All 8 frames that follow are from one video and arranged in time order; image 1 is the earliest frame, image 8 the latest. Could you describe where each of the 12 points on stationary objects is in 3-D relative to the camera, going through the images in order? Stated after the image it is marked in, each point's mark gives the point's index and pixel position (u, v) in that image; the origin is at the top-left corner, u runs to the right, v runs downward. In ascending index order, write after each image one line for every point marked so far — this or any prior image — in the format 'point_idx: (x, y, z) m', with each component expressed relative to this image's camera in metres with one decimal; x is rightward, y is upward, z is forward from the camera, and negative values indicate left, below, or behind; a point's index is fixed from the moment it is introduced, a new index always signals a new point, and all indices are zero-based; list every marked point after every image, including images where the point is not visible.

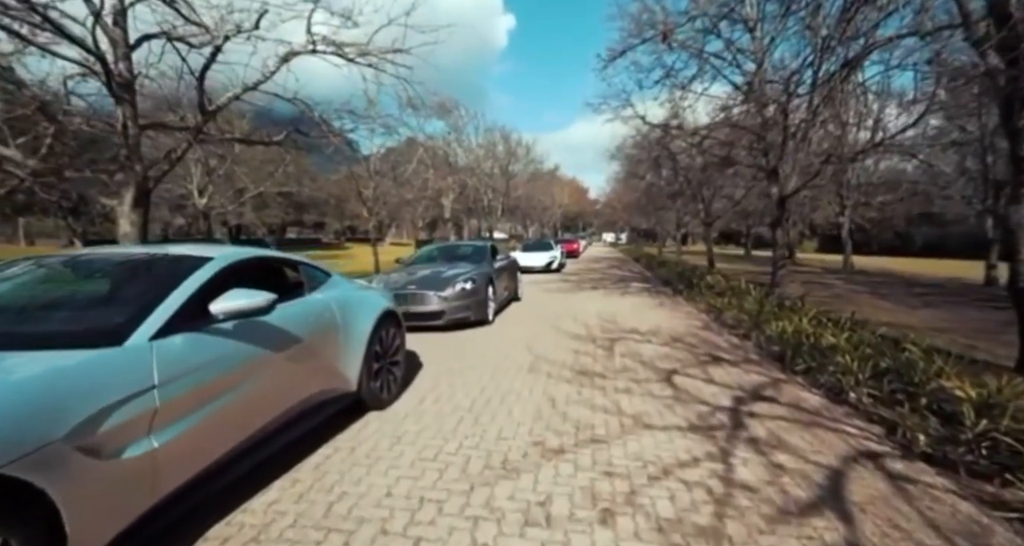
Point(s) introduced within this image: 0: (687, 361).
0: (+1.9, -1.0, +5.0) m
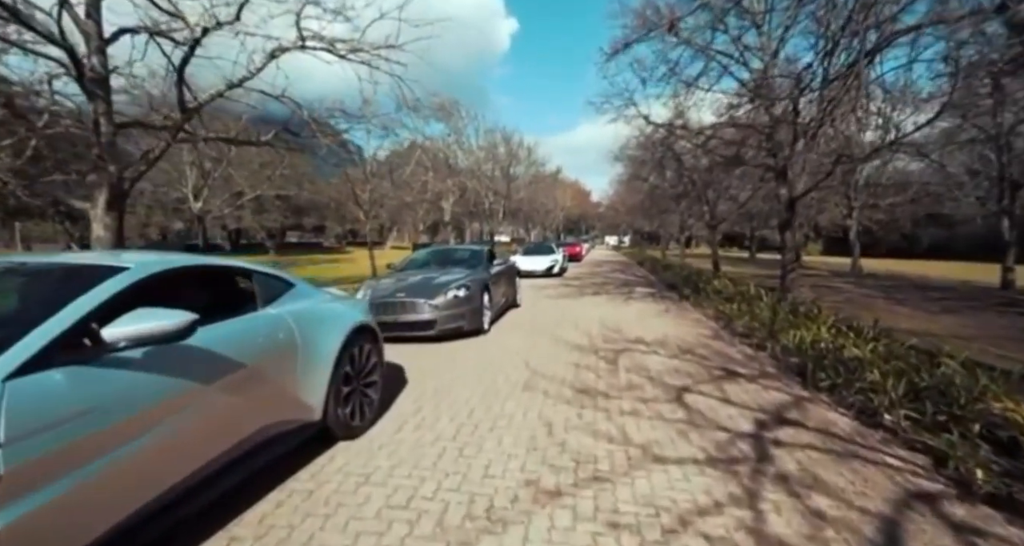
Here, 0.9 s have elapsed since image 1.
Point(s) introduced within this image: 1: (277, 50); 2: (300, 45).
0: (+1.8, -1.0, +4.5) m
1: (-4.3, +4.0, +8.3) m
2: (-3.9, +4.2, +8.5) m
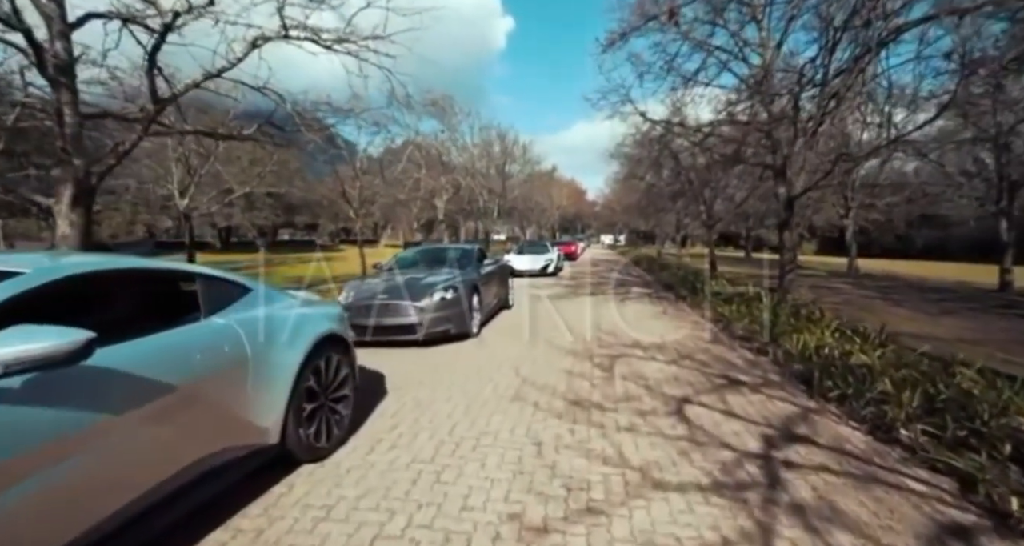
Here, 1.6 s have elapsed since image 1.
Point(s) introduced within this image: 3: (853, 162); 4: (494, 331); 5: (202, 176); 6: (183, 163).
0: (+1.7, -1.0, +4.3) m
1: (-4.4, +4.0, +7.9) m
2: (-4.1, +4.2, +8.2) m
3: (+7.9, +2.6, +10.6) m
4: (-0.3, -0.9, +6.8) m
5: (-13.4, +4.2, +19.8) m
6: (-13.7, +4.6, +19.1) m
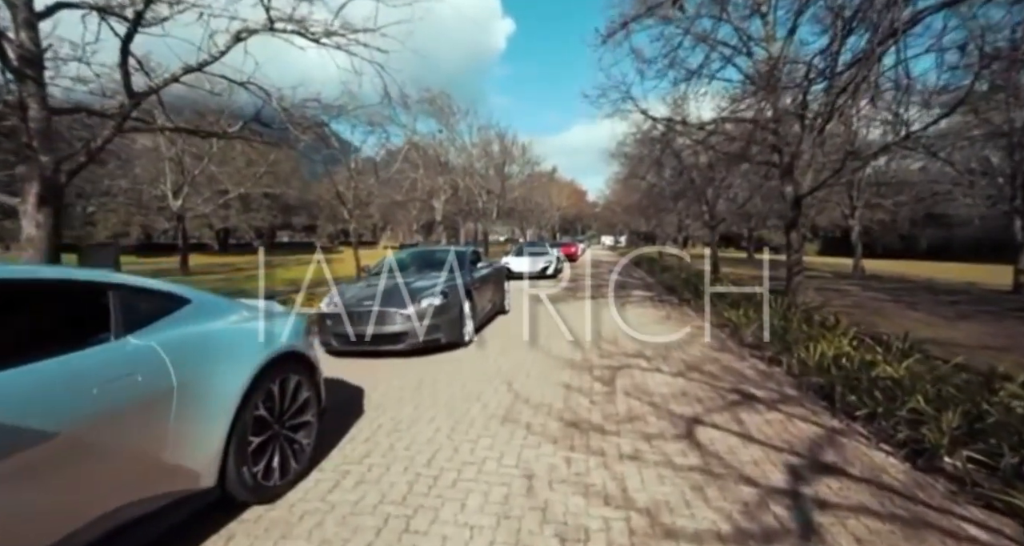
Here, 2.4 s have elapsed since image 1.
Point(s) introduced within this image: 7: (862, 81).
0: (+1.6, -1.1, +3.9) m
1: (-4.5, +4.0, +7.6) m
2: (-4.1, +4.2, +7.8) m
3: (+7.8, +2.5, +10.2) m
4: (-0.3, -0.9, +6.4) m
5: (-13.5, +4.1, +19.4) m
6: (-13.8, +4.5, +18.8) m
7: (+5.5, +2.9, +7.4) m
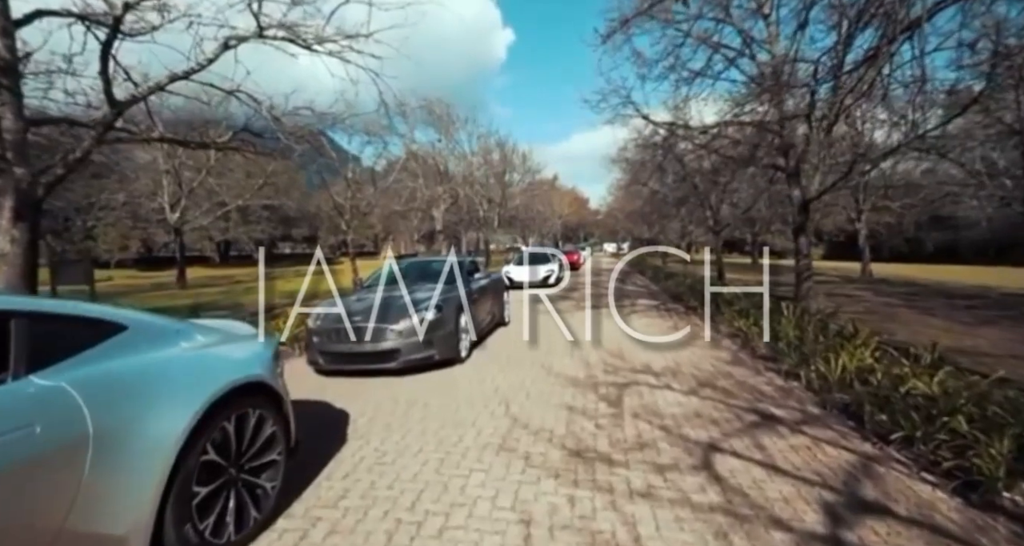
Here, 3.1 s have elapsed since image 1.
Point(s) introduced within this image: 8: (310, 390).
0: (+1.6, -1.2, +3.5) m
1: (-4.5, +3.8, +7.4) m
2: (-4.2, +3.9, +7.6) m
3: (+7.8, +2.4, +9.9) m
4: (-0.3, -1.1, +6.1) m
5: (-13.5, +3.5, +19.3) m
6: (-13.8, +3.9, +18.6) m
7: (+5.4, +2.9, +7.1) m
8: (-2.0, -1.1, +4.4) m
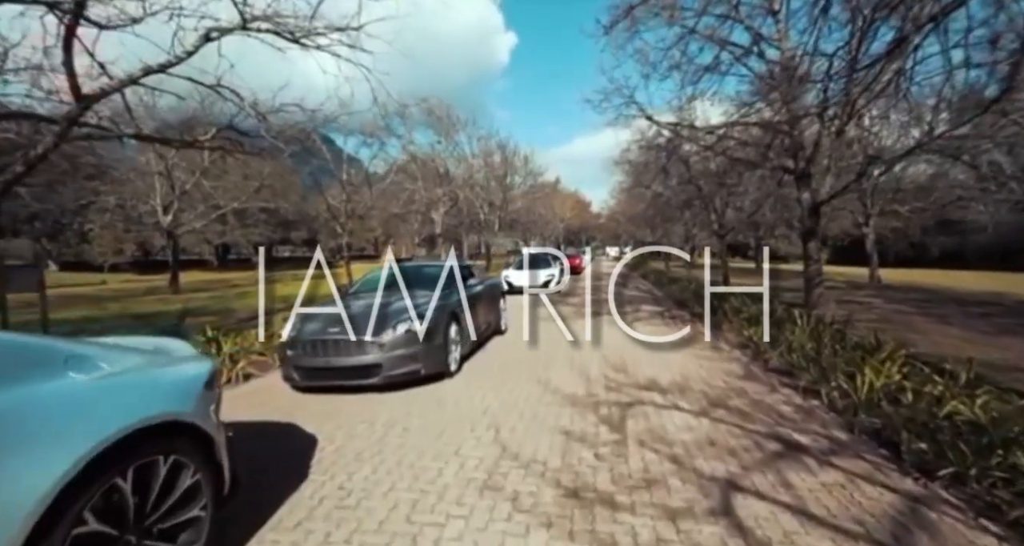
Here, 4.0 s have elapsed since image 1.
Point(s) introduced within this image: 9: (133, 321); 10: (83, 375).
0: (+1.5, -1.2, +3.1) m
1: (-4.6, +3.7, +7.0) m
2: (-4.2, +3.9, +7.2) m
3: (+7.7, +2.3, +9.4) m
4: (-0.4, -1.2, +5.7) m
5: (-13.5, +3.4, +19.0) m
6: (-13.8, +3.8, +18.3) m
7: (+5.4, +2.8, +6.7) m
8: (-2.0, -1.2, +4.0) m
9: (-9.1, -1.2, +11.1) m
10: (-1.5, -0.3, +1.6) m
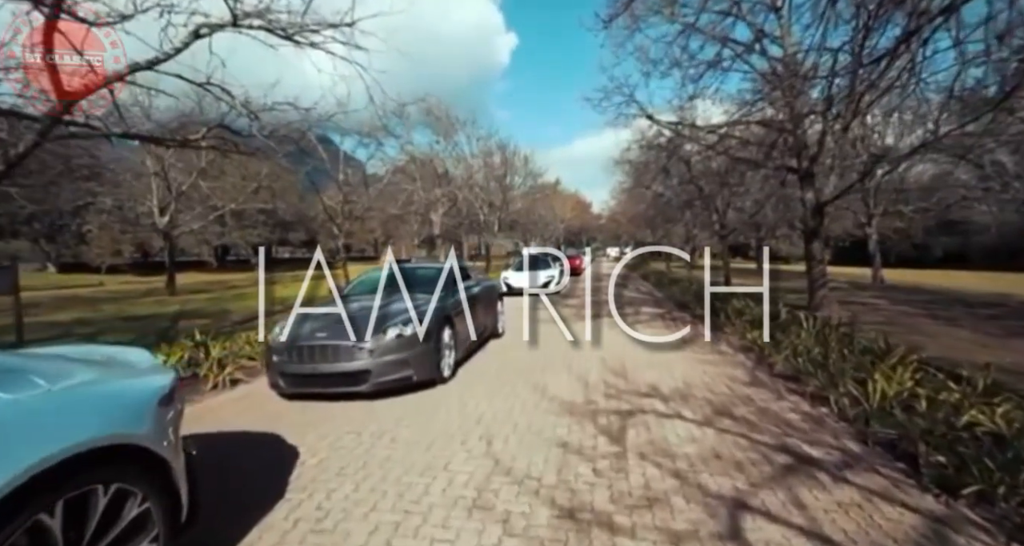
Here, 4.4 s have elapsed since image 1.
0: (+1.5, -1.2, +2.9) m
1: (-4.6, +3.7, +6.8) m
2: (-4.3, +3.8, +7.1) m
3: (+7.7, +2.3, +9.2) m
4: (-0.4, -1.2, +5.5) m
5: (-13.5, +3.3, +18.8) m
6: (-13.8, +3.7, +18.1) m
7: (+5.3, +2.7, +6.5) m
8: (-2.1, -1.2, +3.8) m
9: (-9.2, -1.2, +10.9) m
10: (-1.6, -0.4, +1.4) m
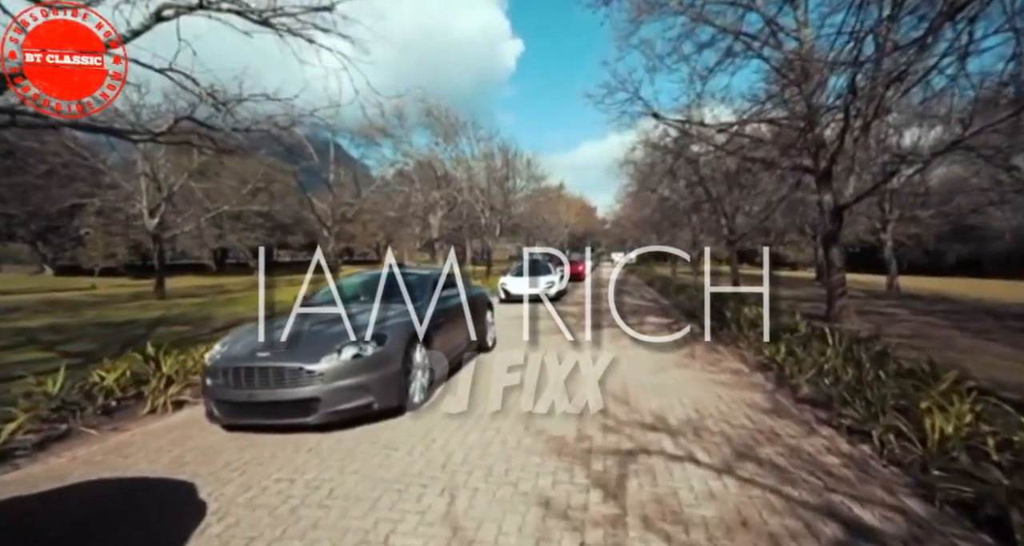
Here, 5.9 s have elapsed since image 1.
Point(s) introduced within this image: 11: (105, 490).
0: (+1.3, -1.3, +2.2) m
1: (-4.7, +3.6, +6.2) m
2: (-4.4, +3.8, +6.5) m
3: (+7.6, +2.1, +8.5) m
4: (-0.6, -1.3, +4.8) m
5: (-13.5, +3.2, +18.3) m
6: (-13.8, +3.6, +17.6) m
7: (+5.2, +2.6, +5.8) m
8: (-2.3, -1.3, +3.2) m
9: (-9.3, -1.3, +10.3) m
10: (-1.8, -0.4, +0.8) m
11: (-2.4, -1.3, +2.7) m
